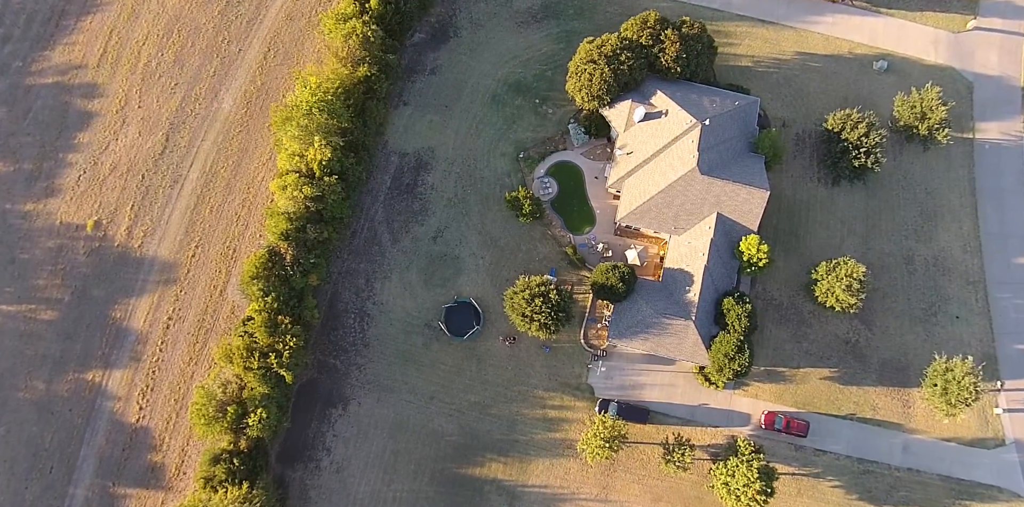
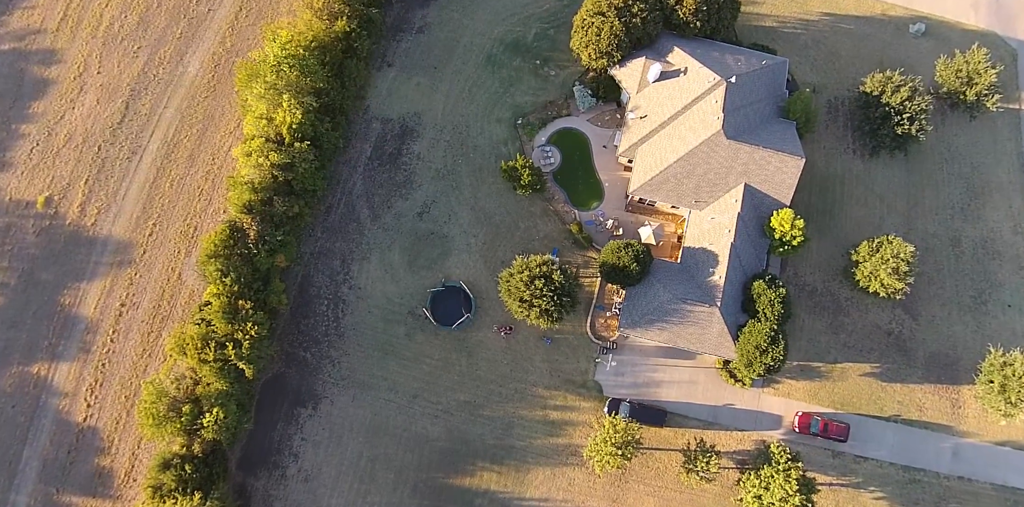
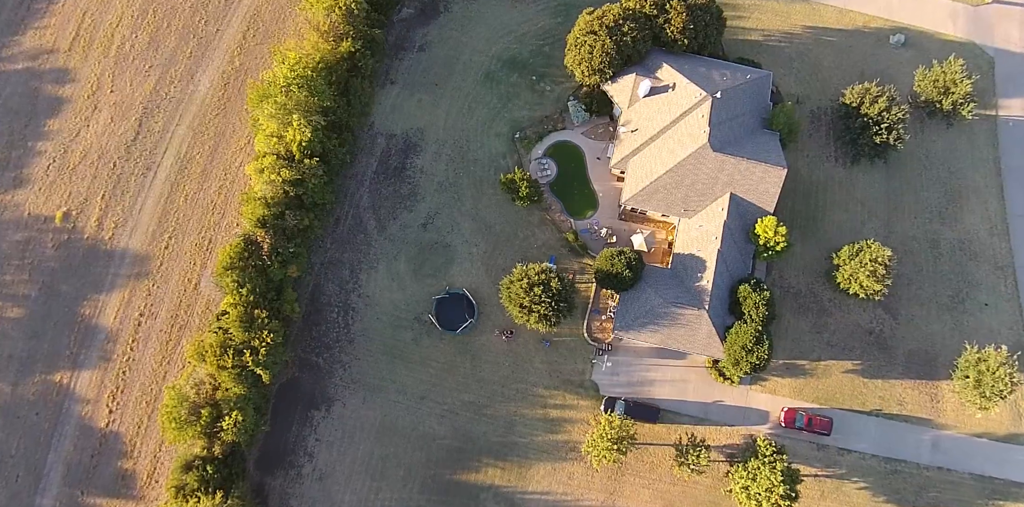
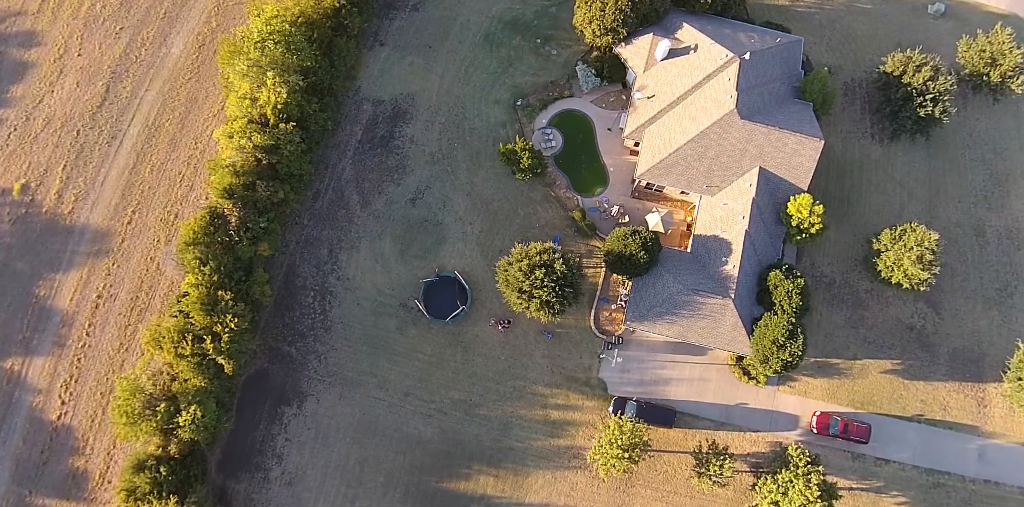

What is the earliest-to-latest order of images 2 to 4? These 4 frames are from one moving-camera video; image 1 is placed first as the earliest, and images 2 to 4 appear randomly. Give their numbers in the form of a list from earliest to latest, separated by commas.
3, 2, 4
